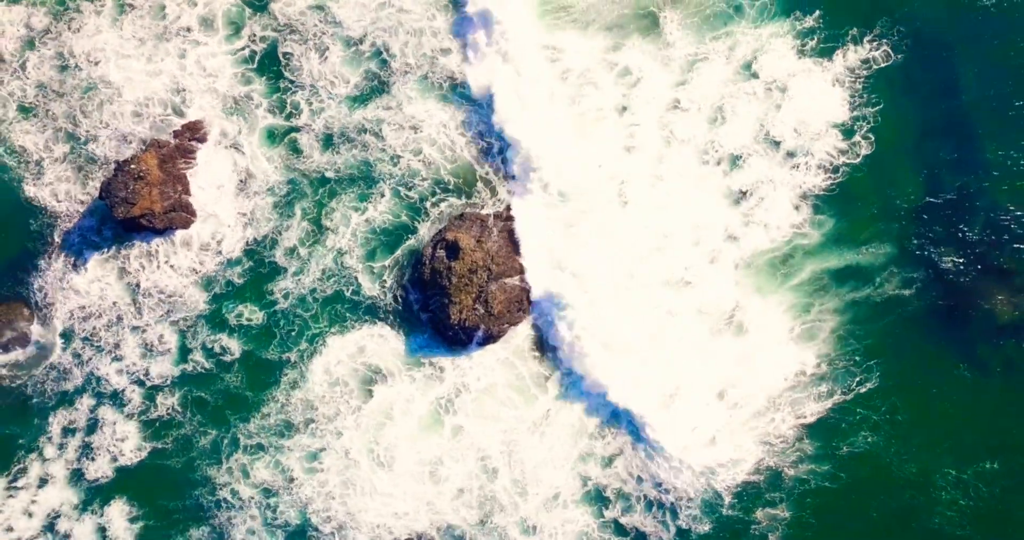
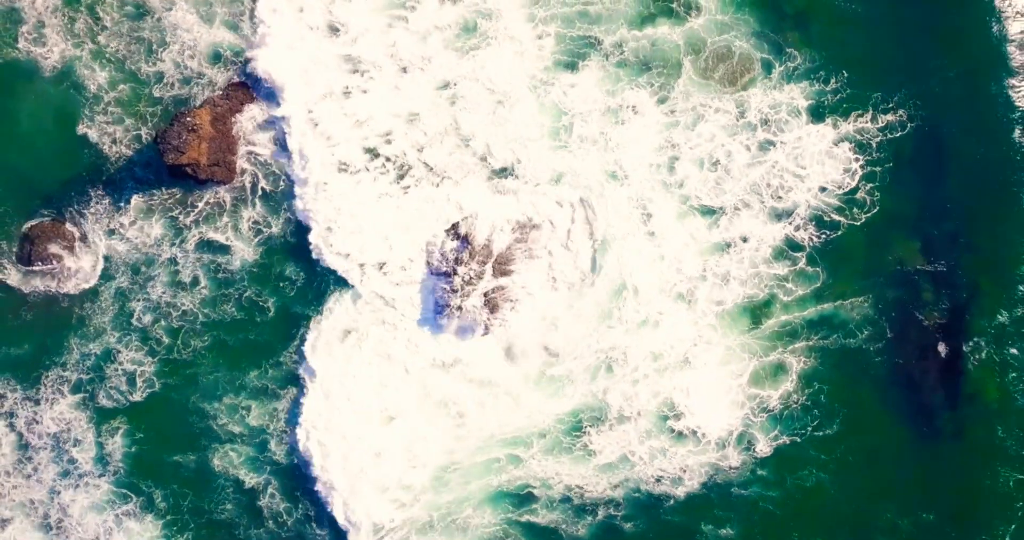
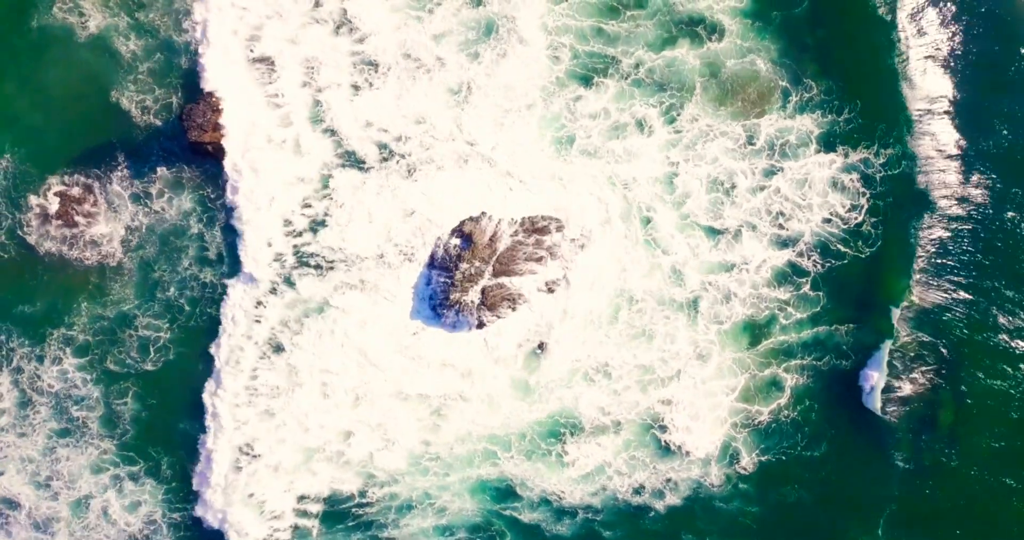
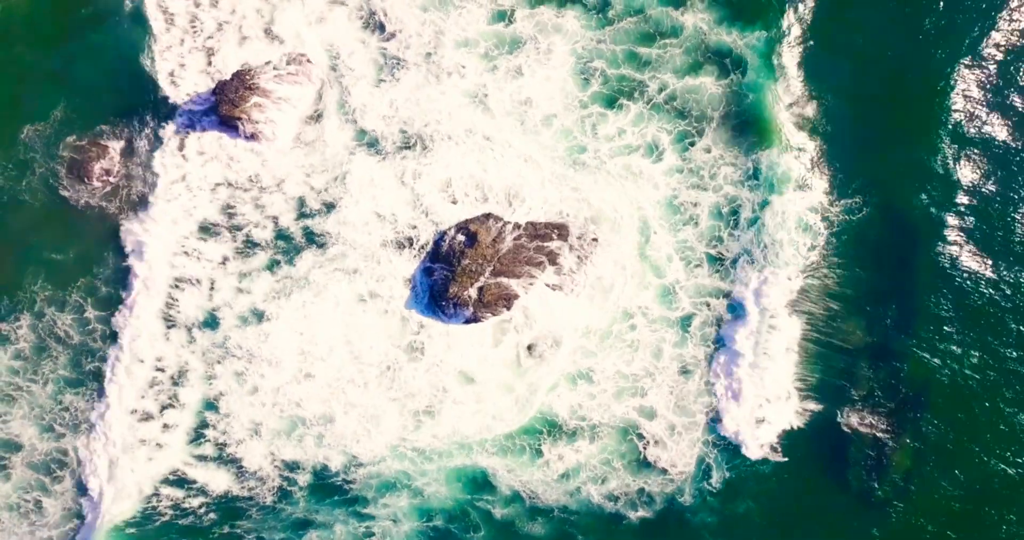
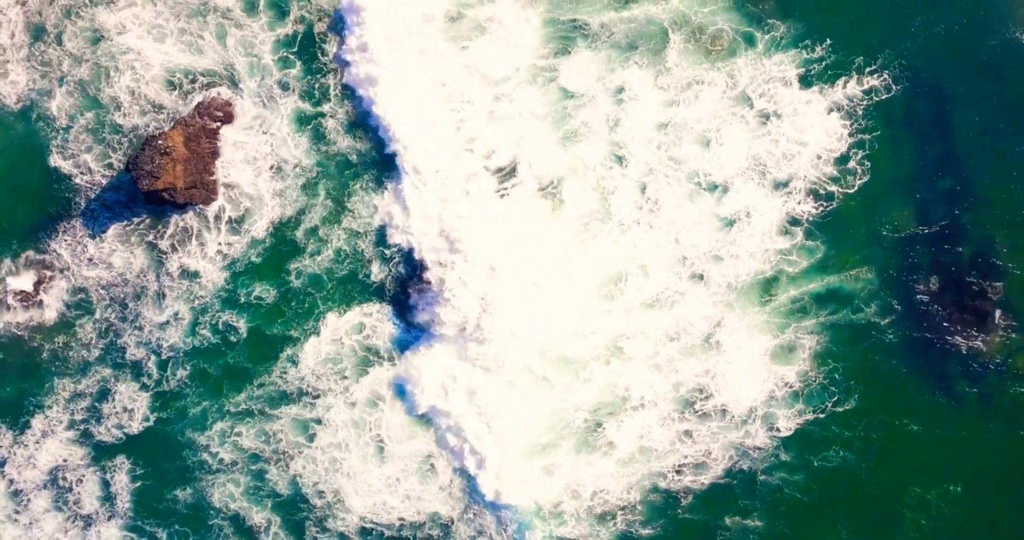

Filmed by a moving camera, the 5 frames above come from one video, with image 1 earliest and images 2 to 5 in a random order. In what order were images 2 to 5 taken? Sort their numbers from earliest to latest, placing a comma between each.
5, 2, 3, 4
